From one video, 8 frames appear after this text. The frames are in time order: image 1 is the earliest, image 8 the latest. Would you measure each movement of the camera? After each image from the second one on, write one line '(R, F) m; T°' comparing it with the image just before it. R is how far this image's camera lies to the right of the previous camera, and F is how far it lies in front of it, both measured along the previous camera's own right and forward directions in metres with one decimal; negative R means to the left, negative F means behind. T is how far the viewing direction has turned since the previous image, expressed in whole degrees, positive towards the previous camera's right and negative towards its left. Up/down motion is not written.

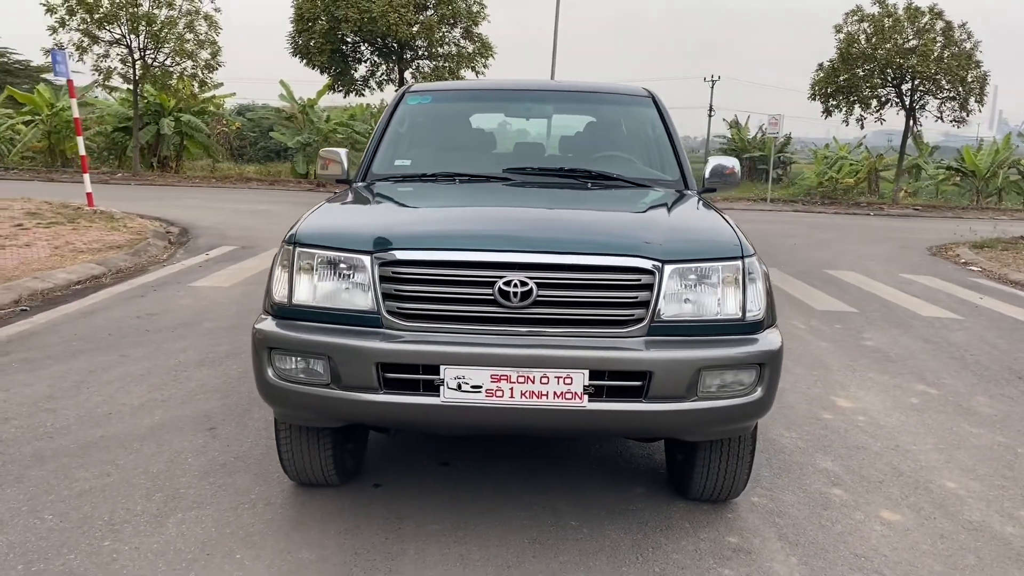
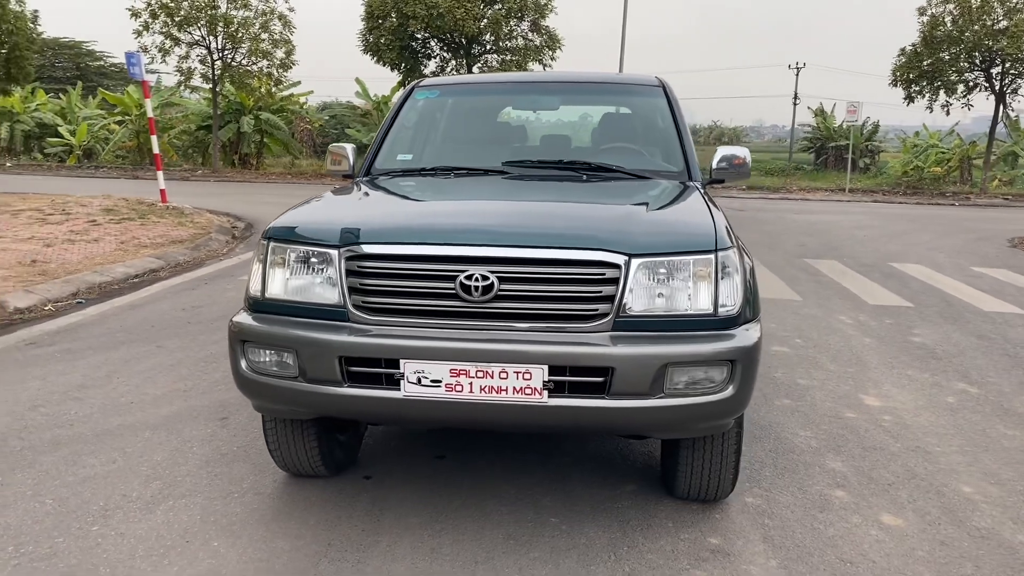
(+0.4, 0.0) m; -5°
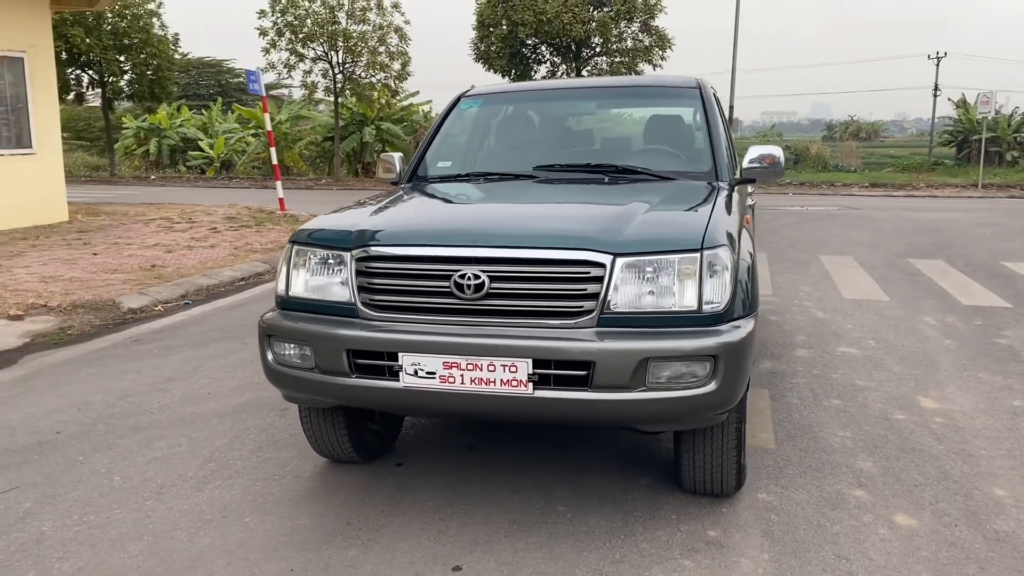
(+0.4, -0.1) m; -8°
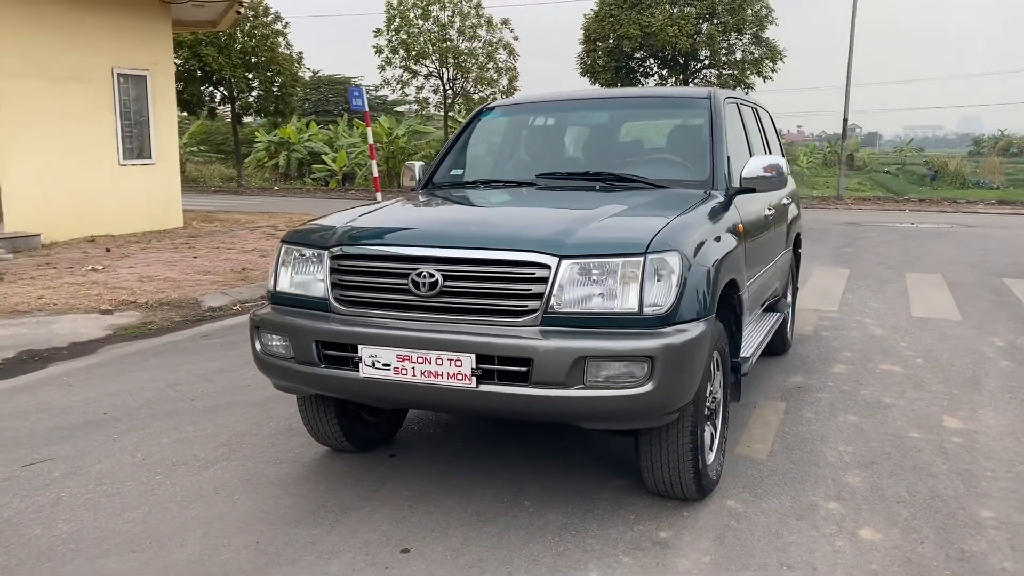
(+0.6, -0.1) m; -8°
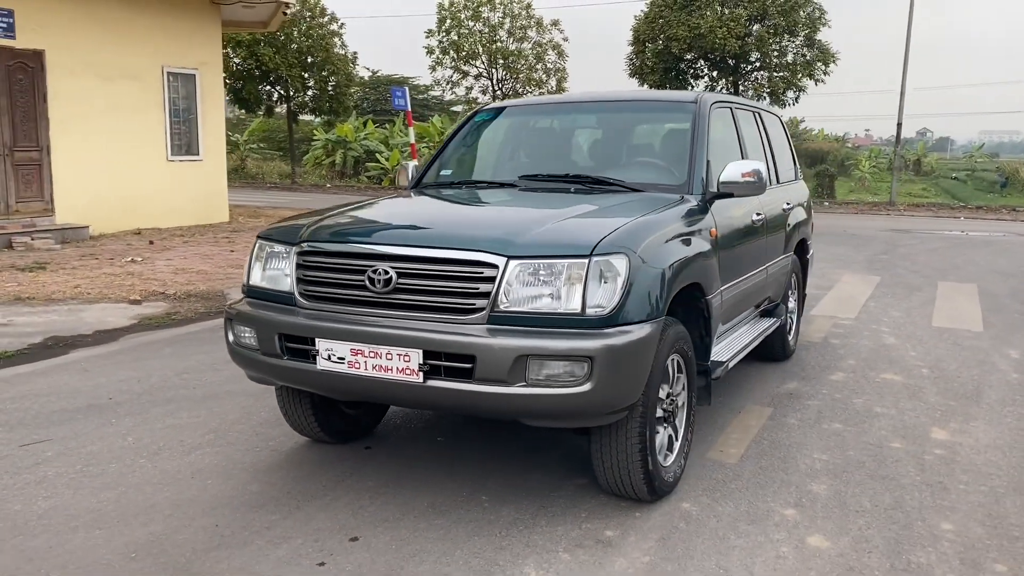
(+0.4, -0.1) m; -4°
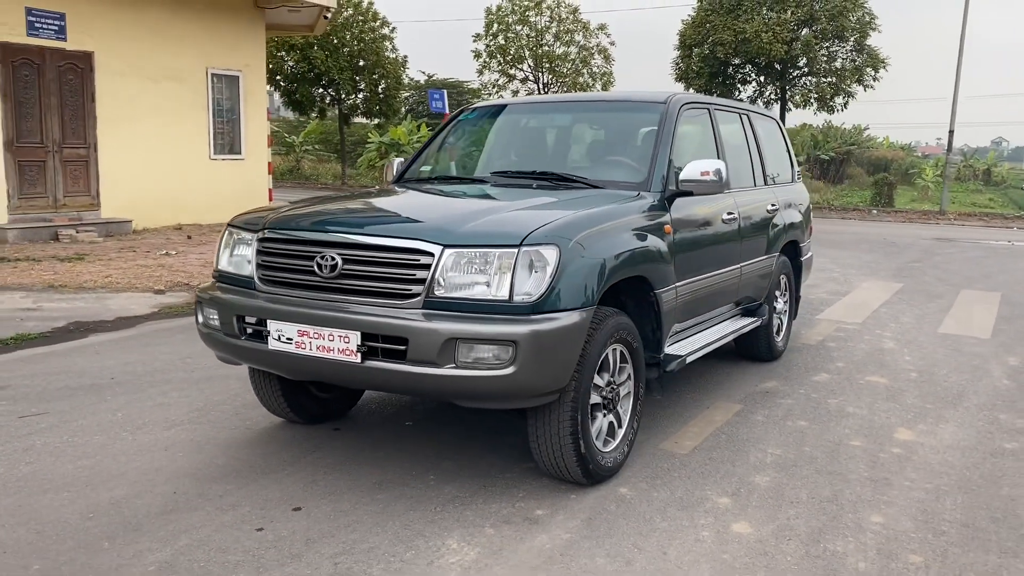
(+0.4, -0.1) m; -4°
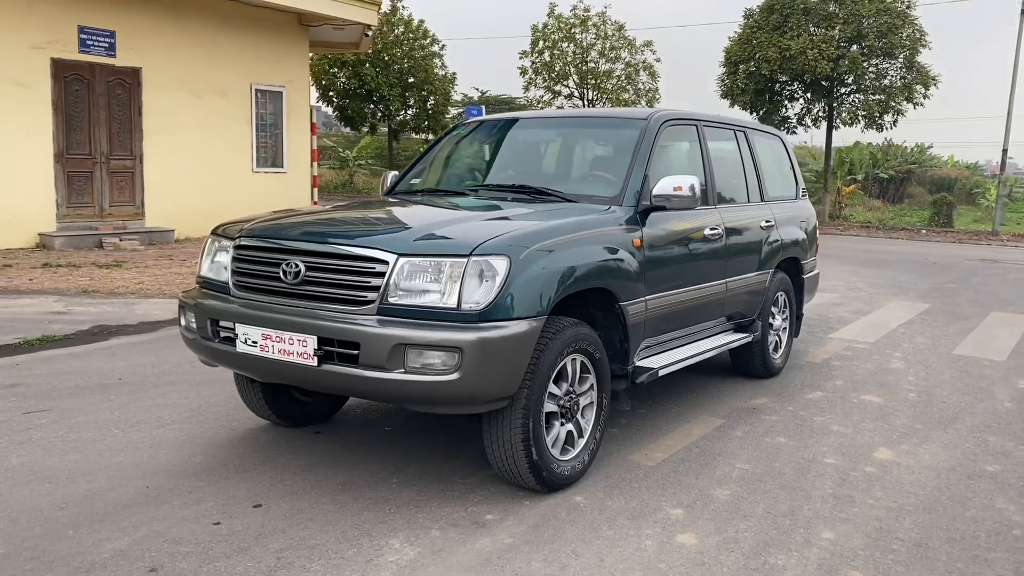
(+0.4, -0.1) m; -4°
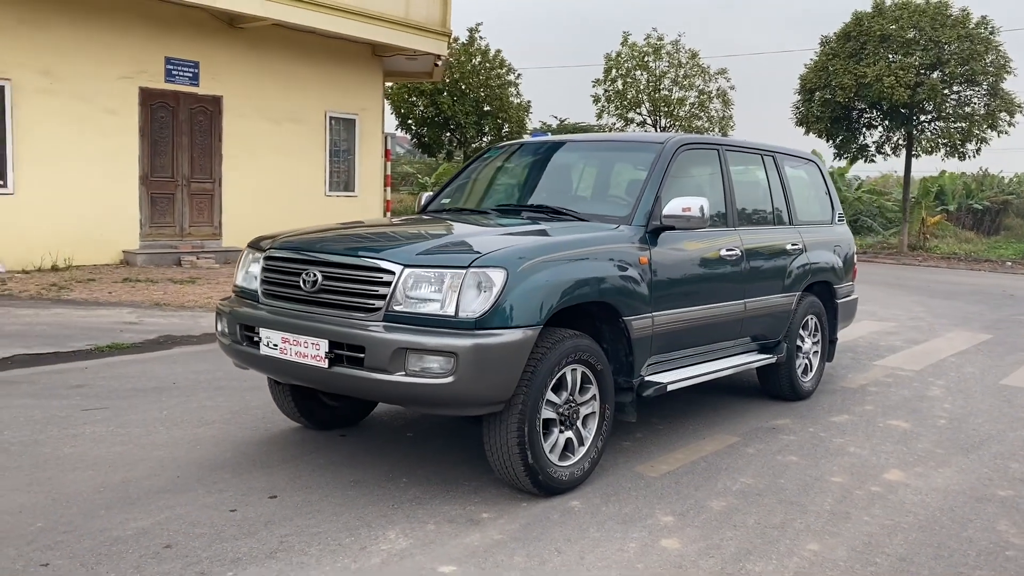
(+0.3, -0.2) m; -5°
